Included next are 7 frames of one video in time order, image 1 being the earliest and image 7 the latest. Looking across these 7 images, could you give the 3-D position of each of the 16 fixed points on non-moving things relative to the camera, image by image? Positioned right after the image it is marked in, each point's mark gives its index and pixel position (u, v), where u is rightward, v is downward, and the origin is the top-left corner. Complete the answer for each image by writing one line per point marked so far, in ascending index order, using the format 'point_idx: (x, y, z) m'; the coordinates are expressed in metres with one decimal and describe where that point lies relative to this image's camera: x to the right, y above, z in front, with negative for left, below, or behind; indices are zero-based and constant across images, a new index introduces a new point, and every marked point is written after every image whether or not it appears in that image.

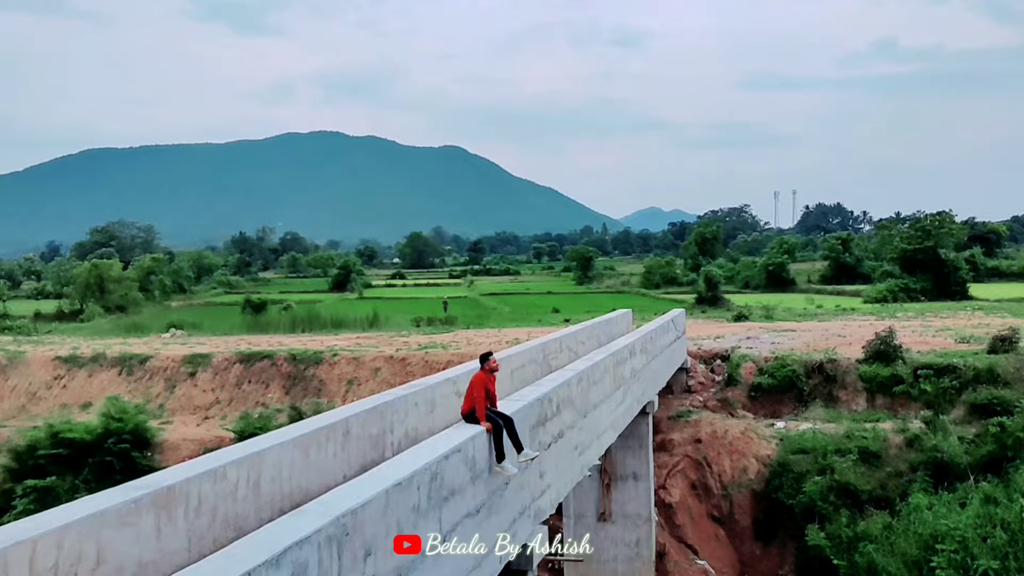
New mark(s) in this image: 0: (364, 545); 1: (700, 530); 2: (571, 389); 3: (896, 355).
0: (-0.7, -1.3, +5.2) m
1: (+2.7, -3.4, +15.2) m
2: (+0.6, -0.9, +9.9) m
3: (+6.3, -1.1, +17.5) m
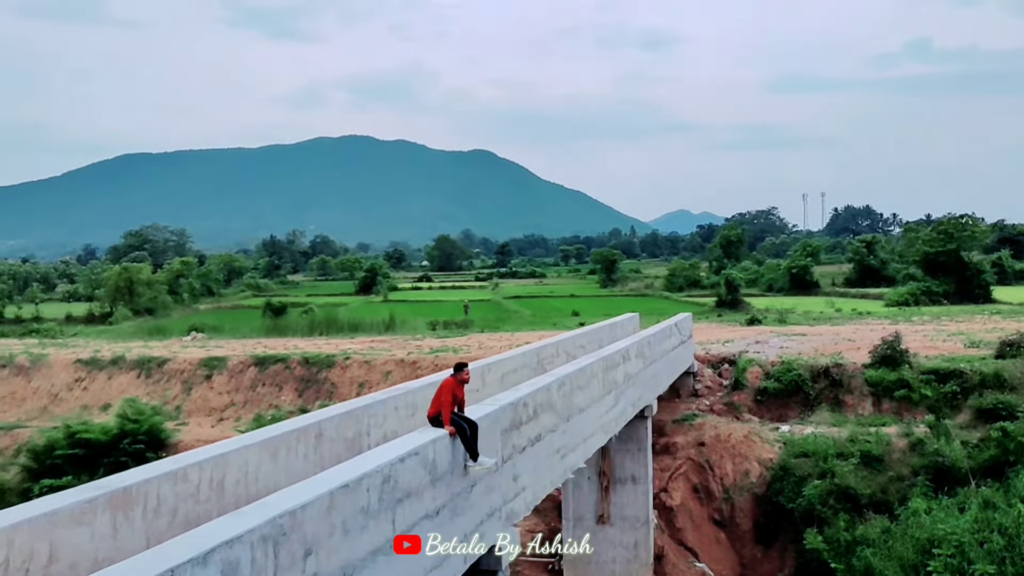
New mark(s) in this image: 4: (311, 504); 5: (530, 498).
0: (-1.1, -1.3, +5.4) m
1: (+2.7, -3.5, +15.3) m
2: (+0.4, -1.0, +10.1) m
3: (+6.4, -1.2, +17.5) m
4: (-1.0, -1.1, +5.5) m
5: (+0.2, -1.9, +9.4) m
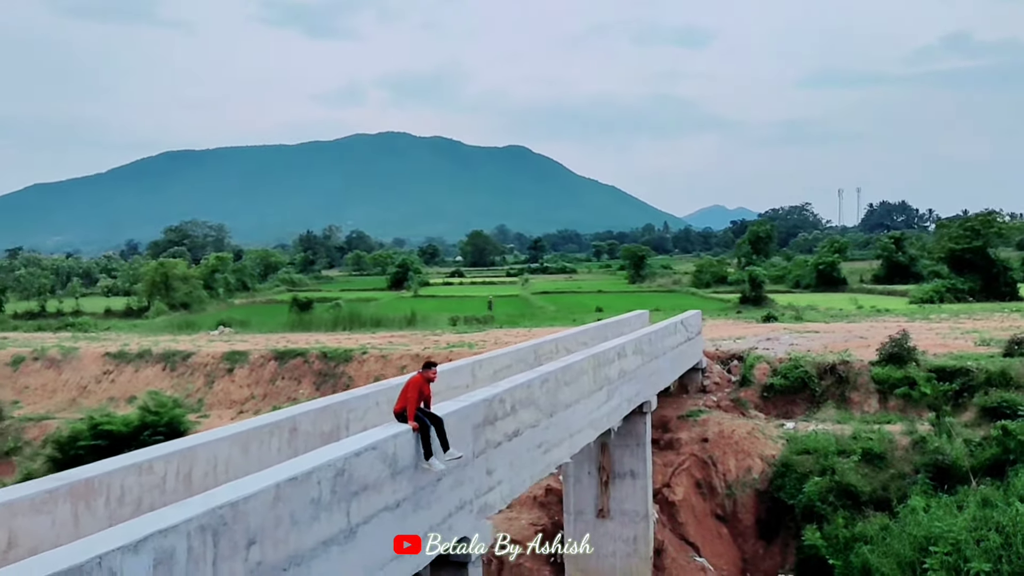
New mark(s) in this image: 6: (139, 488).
0: (-1.4, -1.3, +5.8) m
1: (+2.8, -3.5, +15.6) m
2: (+0.2, -1.0, +10.4) m
3: (+6.5, -1.1, +17.5) m
4: (-1.4, -1.2, +5.9) m
5: (0.0, -1.9, +9.8) m
6: (-2.4, -1.3, +6.8) m
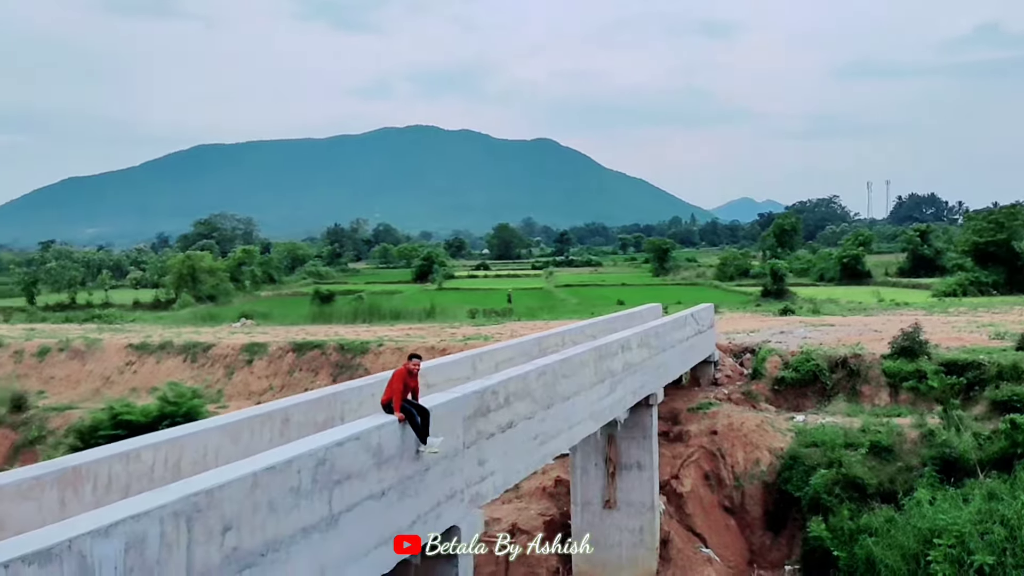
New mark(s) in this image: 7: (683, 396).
0: (-1.6, -1.3, +6.1) m
1: (+2.9, -3.4, +15.6) m
2: (+0.2, -0.9, +10.6) m
3: (+6.7, -1.0, +17.5) m
4: (-1.6, -1.1, +6.1) m
5: (-0.1, -1.8, +10.0) m
6: (-2.5, -1.2, +7.0) m
7: (+2.9, -1.8, +18.1) m
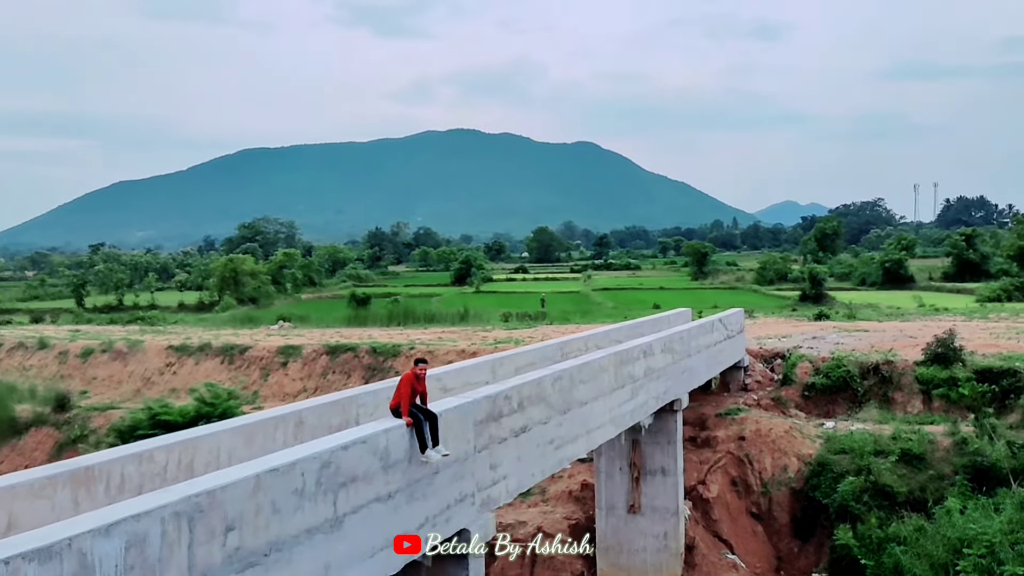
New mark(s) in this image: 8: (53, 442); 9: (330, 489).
0: (-1.7, -1.4, +6.2) m
1: (+3.3, -3.5, +15.6) m
2: (+0.3, -1.0, +10.6) m
3: (+7.2, -1.1, +17.3) m
4: (-1.6, -1.2, +6.3) m
5: (0.0, -1.9, +10.1) m
6: (-2.5, -1.3, +7.2) m
7: (+3.4, -1.9, +18.1) m
8: (-8.3, -2.8, +19.4) m
9: (-1.2, -1.4, +7.2) m
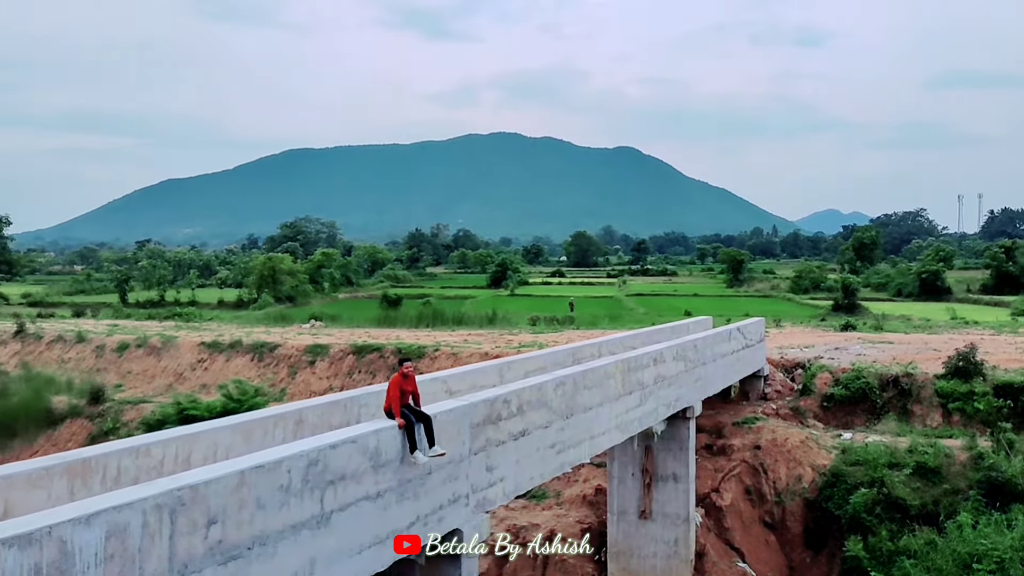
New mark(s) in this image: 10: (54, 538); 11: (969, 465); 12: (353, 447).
0: (-1.9, -1.4, +6.5) m
1: (+3.5, -3.6, +15.7) m
2: (+0.4, -1.1, +10.8) m
3: (+7.5, -1.3, +17.2) m
4: (-1.8, -1.2, +6.6) m
5: (0.0, -1.9, +10.3) m
6: (-2.7, -1.3, +7.6) m
7: (+3.7, -2.1, +18.1) m
8: (-8.0, -2.7, +20.0) m
9: (-1.4, -1.4, +7.5) m
10: (-2.4, -1.3, +5.5) m
11: (+6.6, -2.6, +15.4) m
12: (-1.2, -1.2, +7.9) m
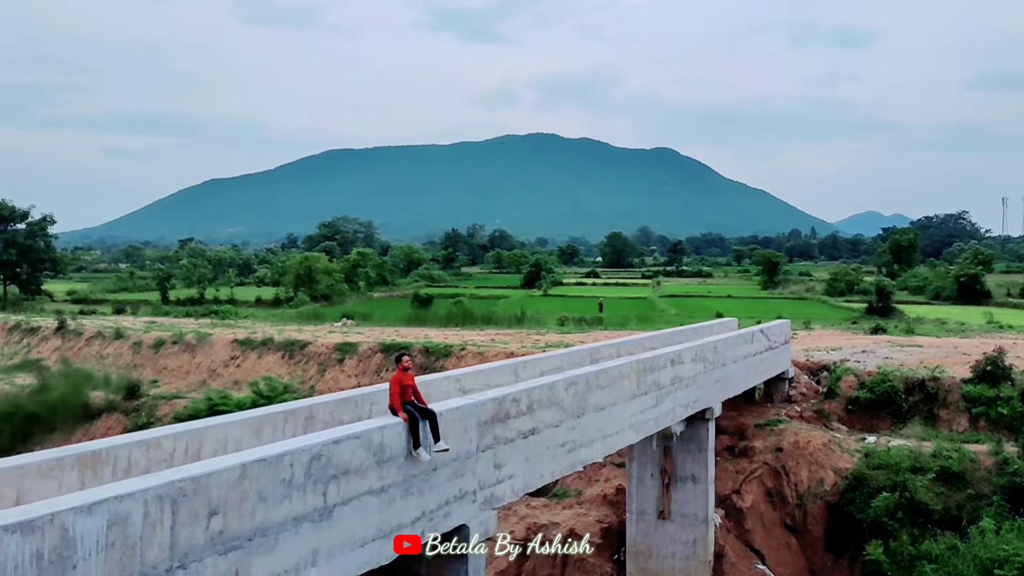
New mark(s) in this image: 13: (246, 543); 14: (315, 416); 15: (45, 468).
0: (-1.9, -1.4, +6.7) m
1: (+3.8, -3.6, +15.6) m
2: (+0.5, -1.1, +11.0) m
3: (+7.8, -1.4, +17.0) m
4: (-1.9, -1.2, +6.8) m
5: (+0.1, -1.9, +10.4) m
6: (-2.7, -1.3, +7.8) m
7: (+4.1, -2.1, +18.1) m
8: (-7.5, -2.7, +20.5) m
9: (-1.4, -1.4, +7.7) m
10: (-2.5, -1.3, +5.7) m
11: (+6.8, -2.6, +15.3) m
12: (-1.2, -1.2, +8.0) m
13: (-1.8, -1.7, +7.1) m
14: (-1.7, -1.1, +9.4) m
15: (-3.1, -1.2, +7.0) m
